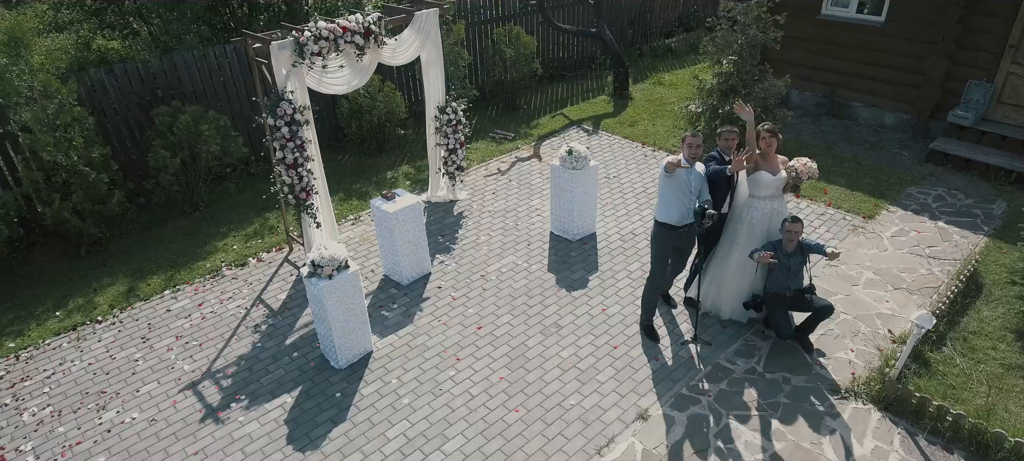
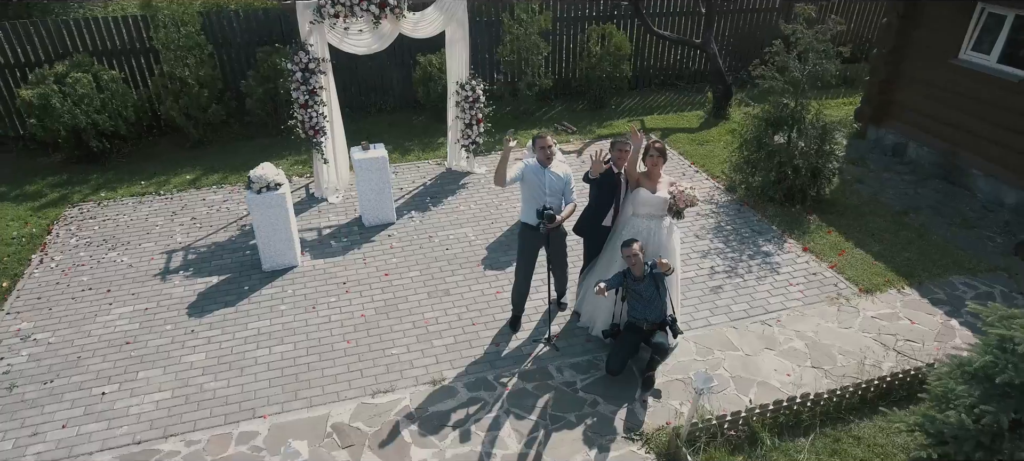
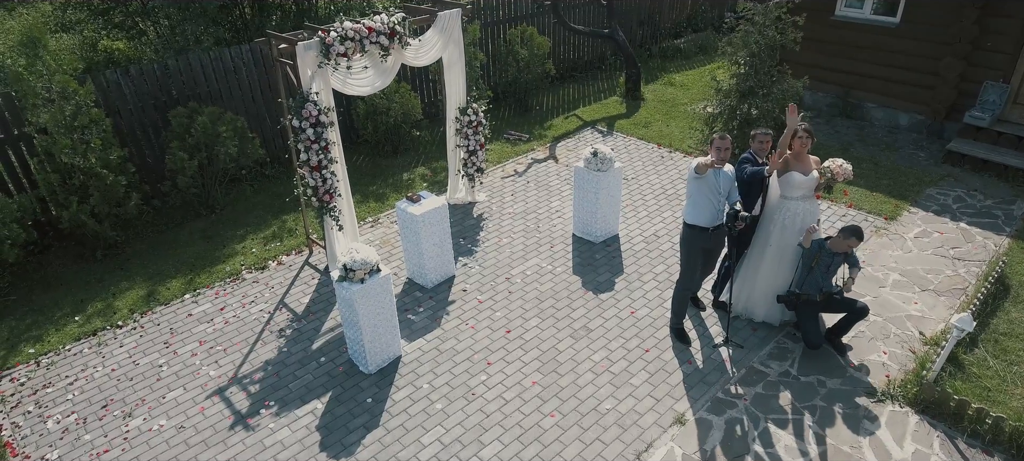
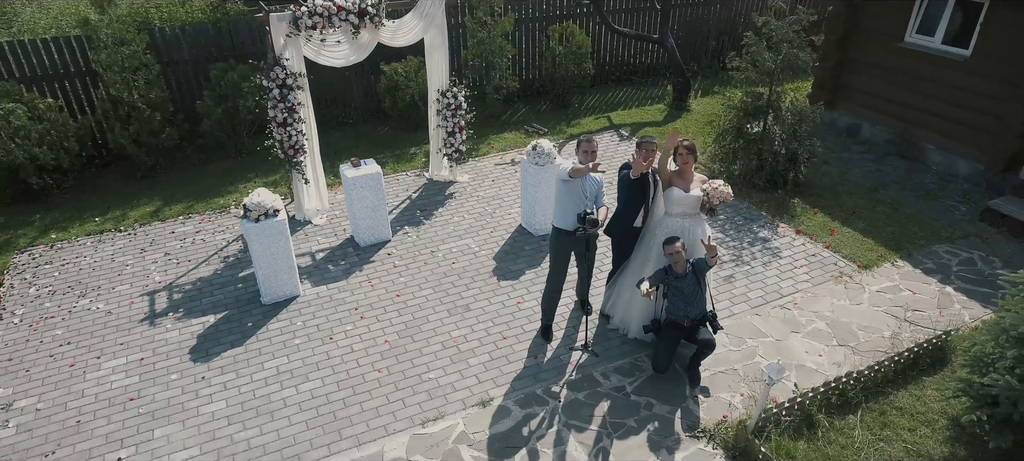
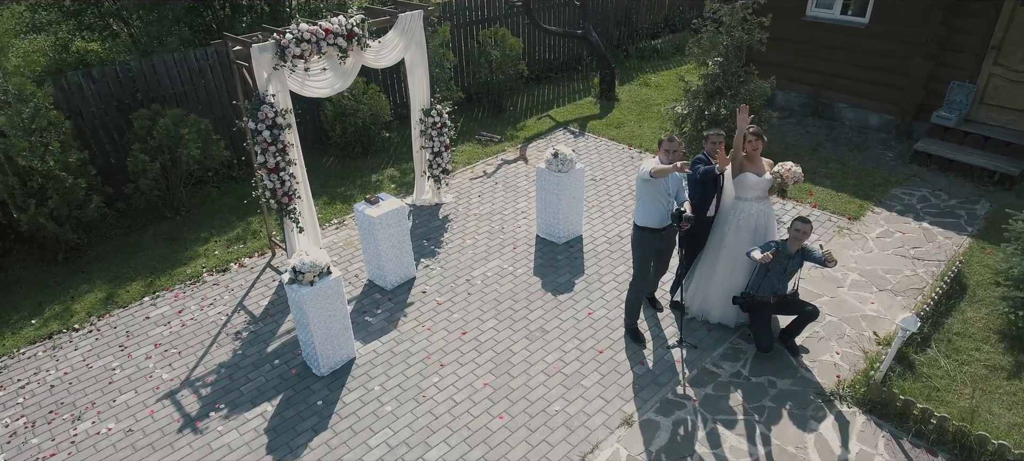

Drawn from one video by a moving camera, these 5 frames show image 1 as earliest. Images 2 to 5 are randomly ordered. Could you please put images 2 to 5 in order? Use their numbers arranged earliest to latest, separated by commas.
3, 5, 4, 2
